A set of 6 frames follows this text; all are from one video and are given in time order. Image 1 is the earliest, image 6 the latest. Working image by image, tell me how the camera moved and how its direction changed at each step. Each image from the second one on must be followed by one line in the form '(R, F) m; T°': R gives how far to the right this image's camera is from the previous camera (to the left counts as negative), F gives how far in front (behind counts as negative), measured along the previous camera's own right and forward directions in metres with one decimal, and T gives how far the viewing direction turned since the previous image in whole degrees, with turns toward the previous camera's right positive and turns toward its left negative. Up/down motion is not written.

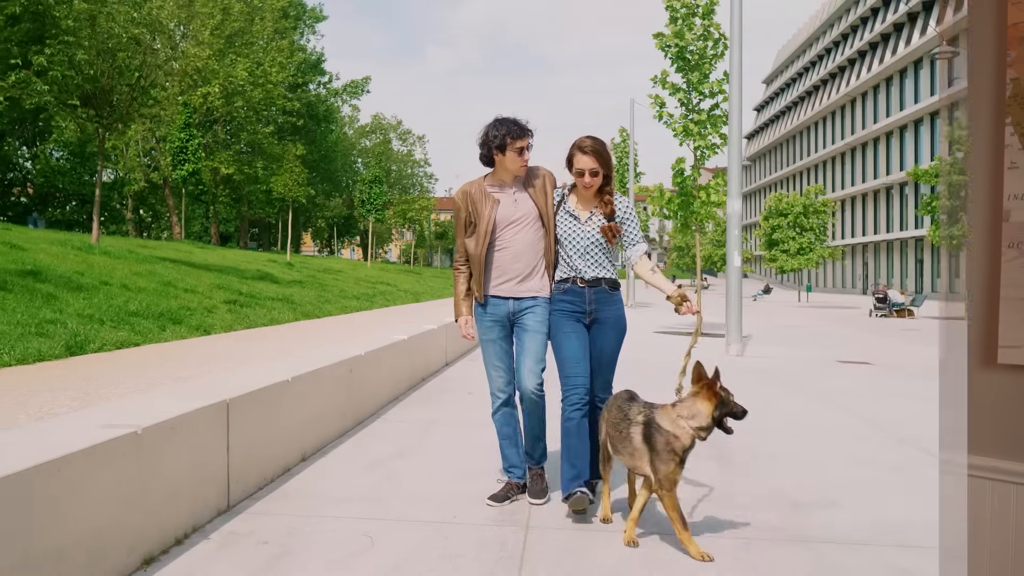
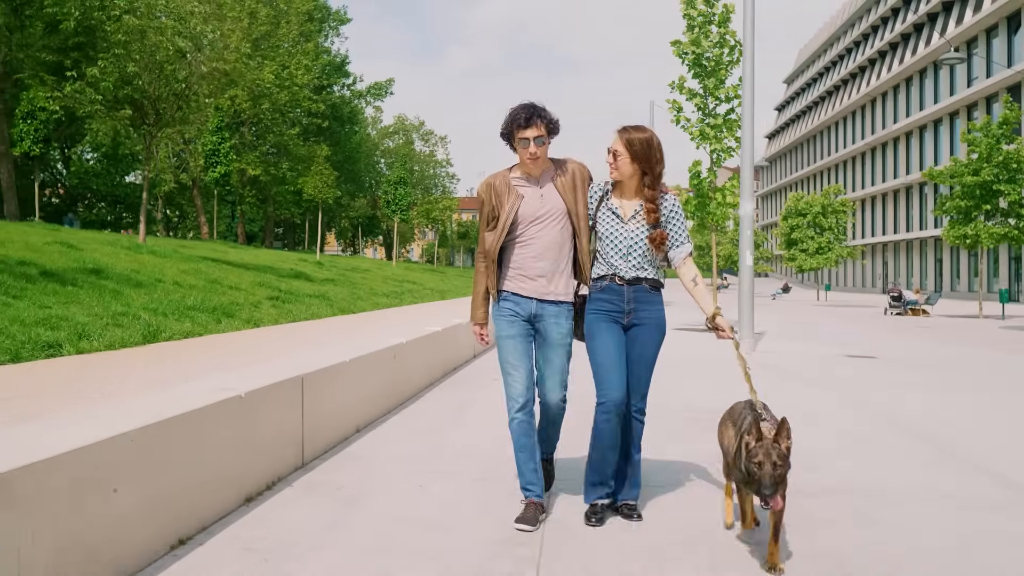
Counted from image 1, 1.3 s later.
(0.0, -0.9) m; -1°
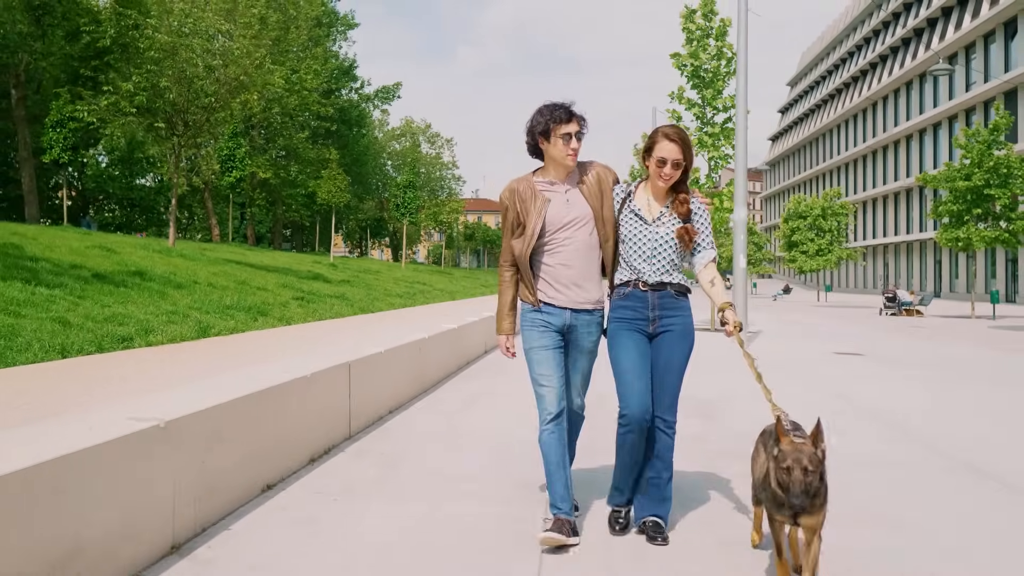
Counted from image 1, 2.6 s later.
(-0.1, -1.1) m; 0°
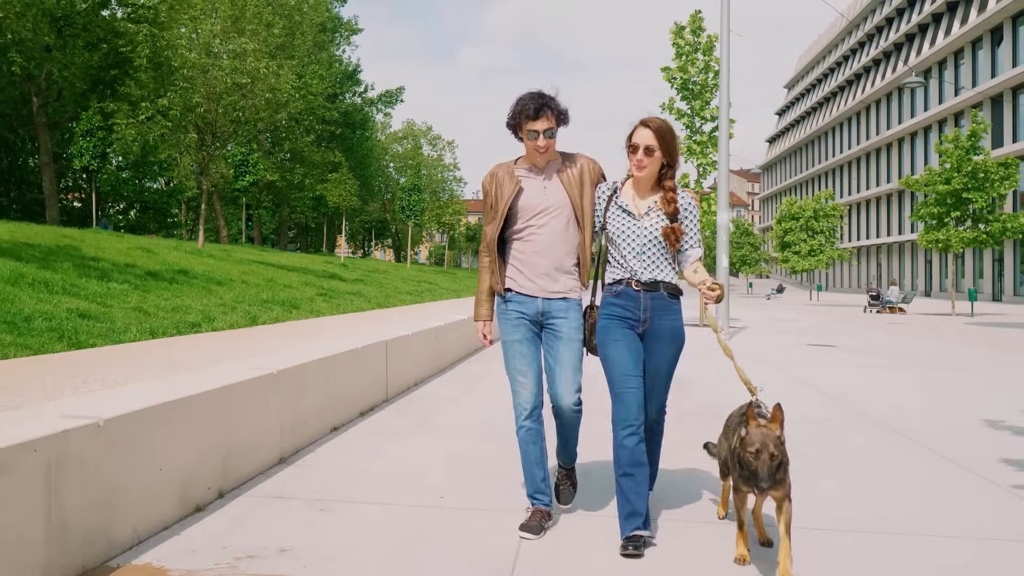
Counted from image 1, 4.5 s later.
(0.0, -1.7) m; 0°
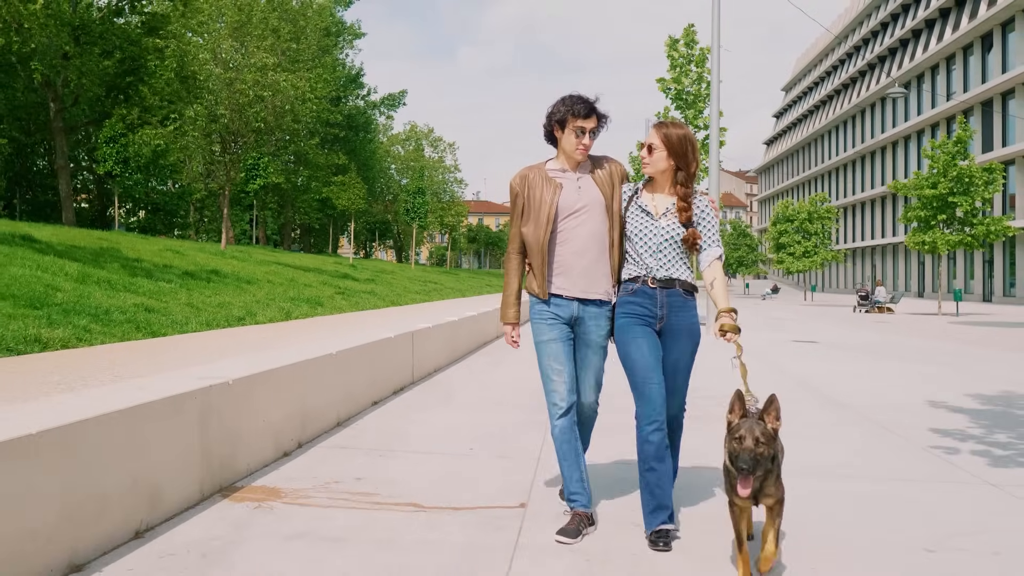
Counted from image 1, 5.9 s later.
(-0.1, -1.4) m; 0°
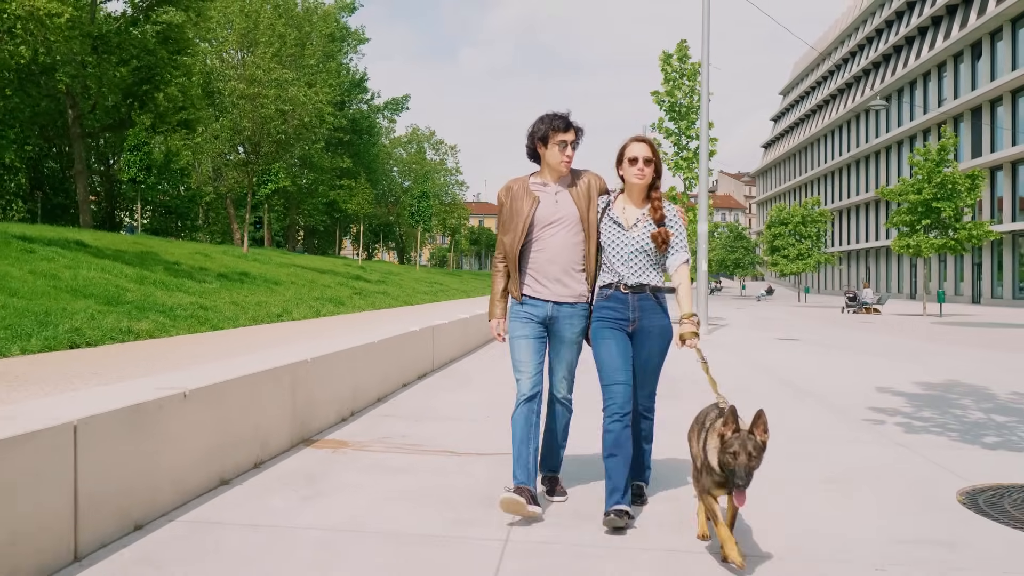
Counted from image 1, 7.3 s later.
(-0.1, -1.6) m; 0°
